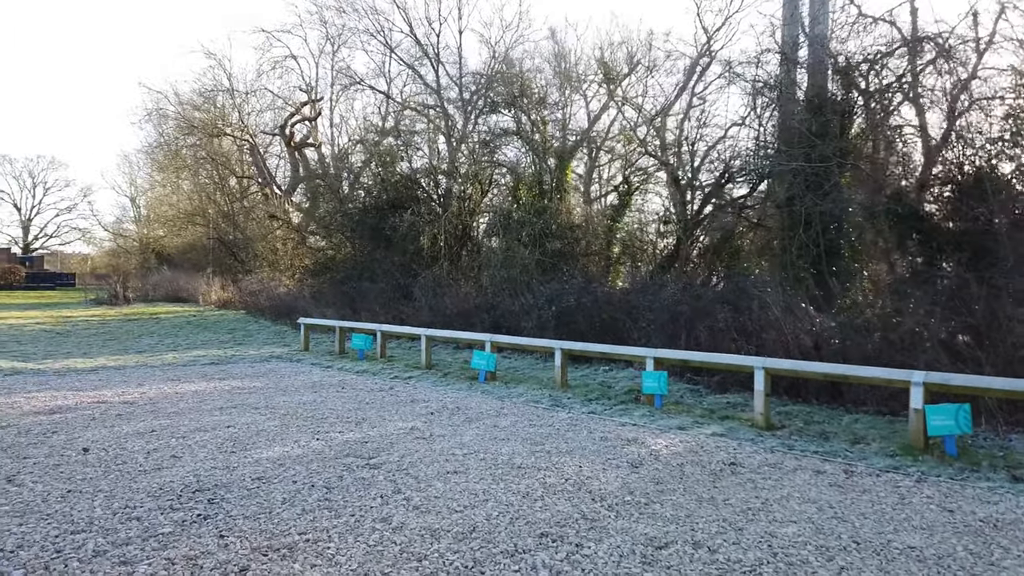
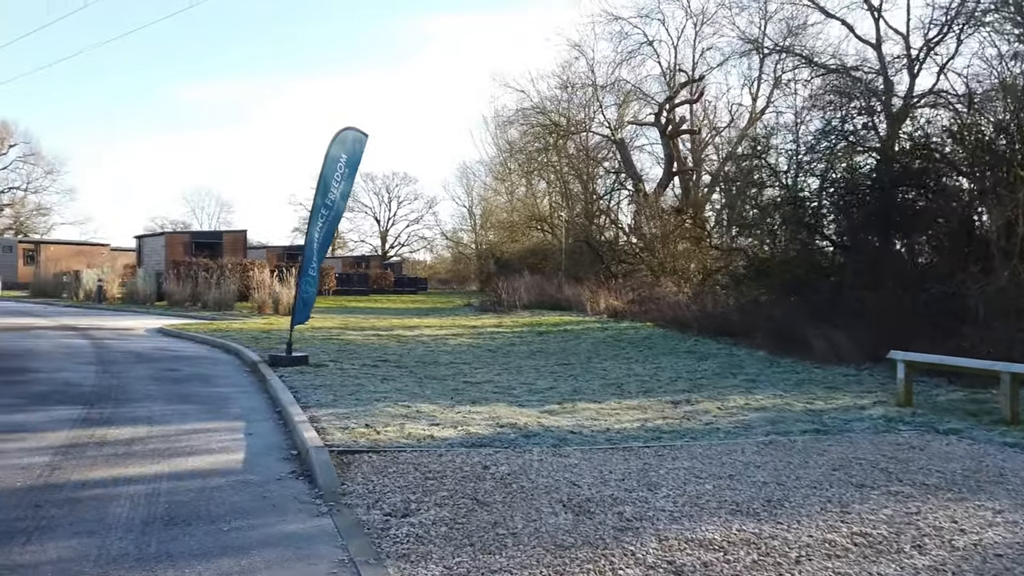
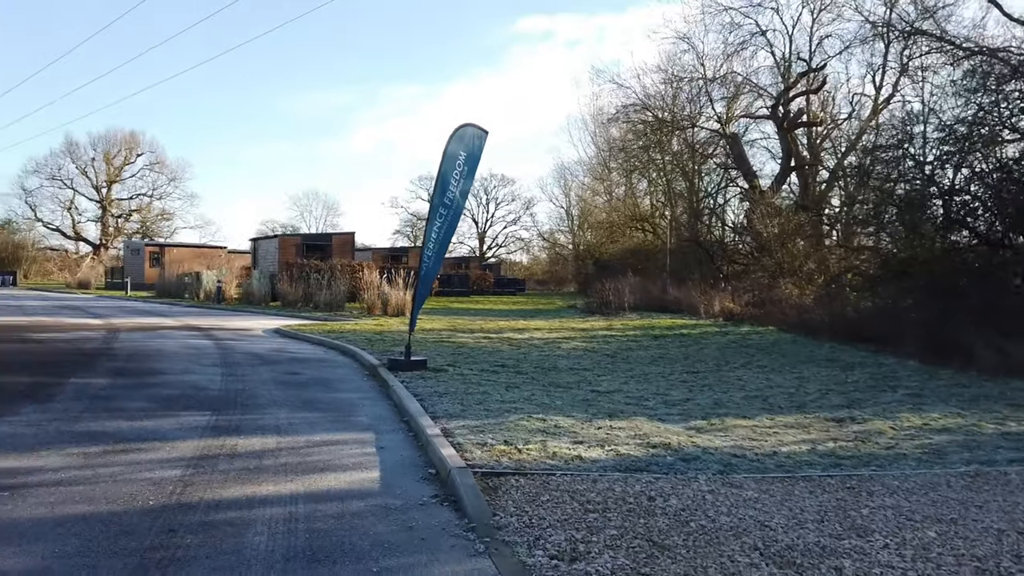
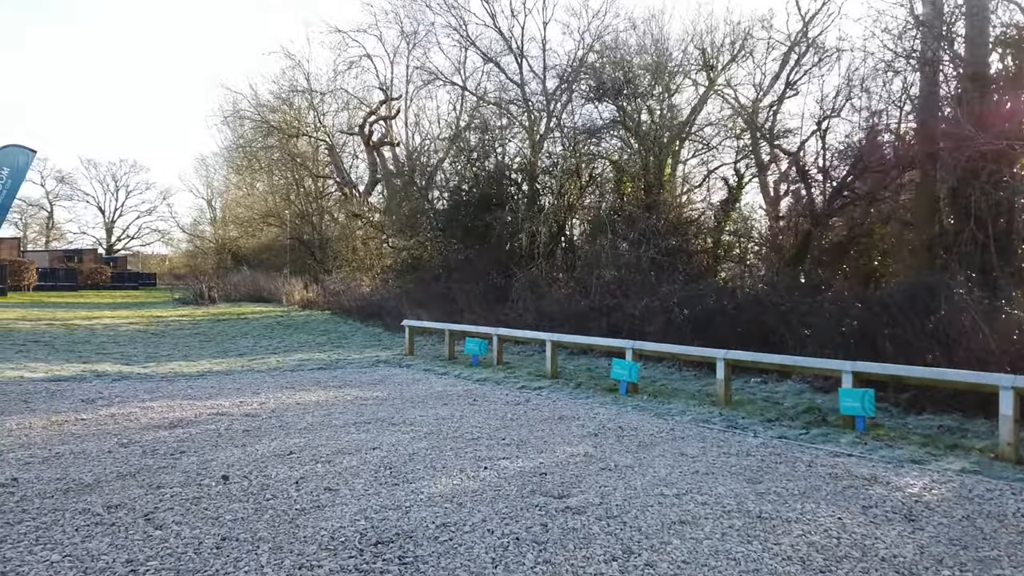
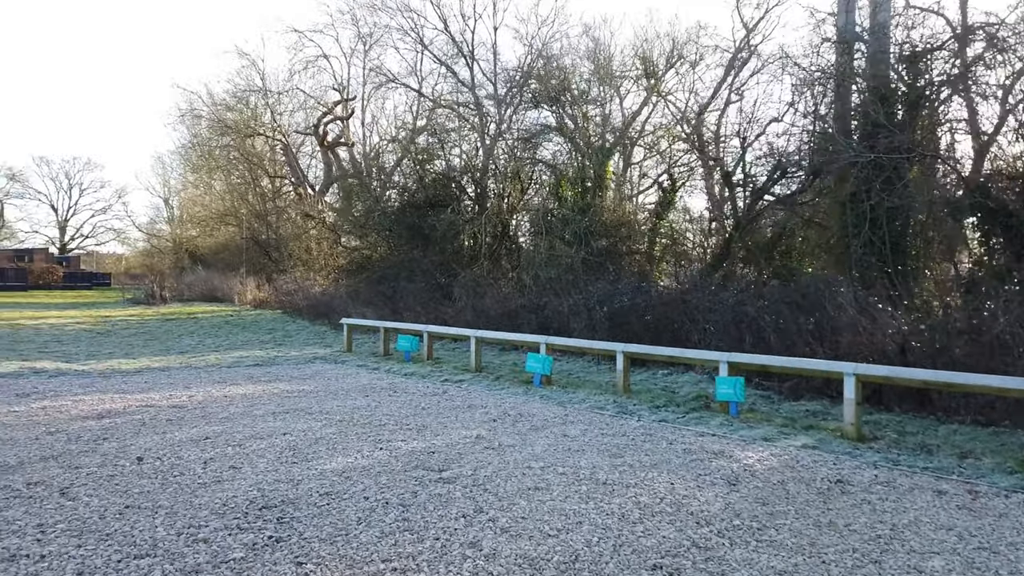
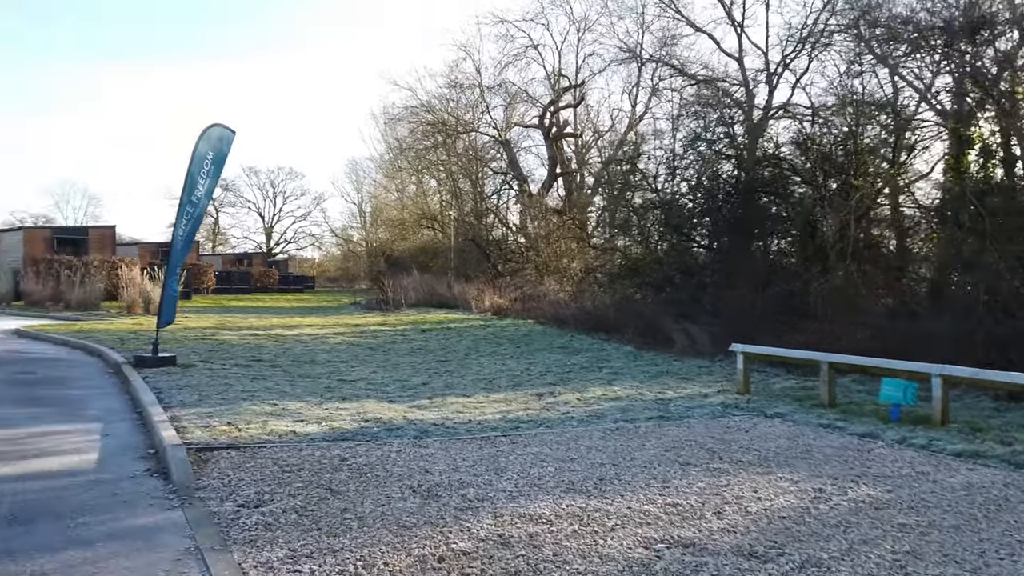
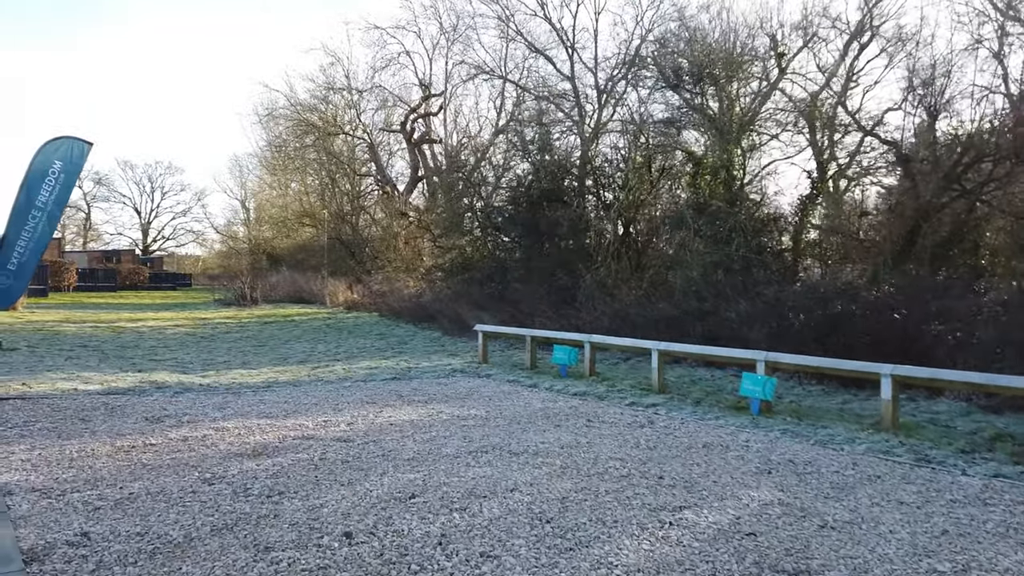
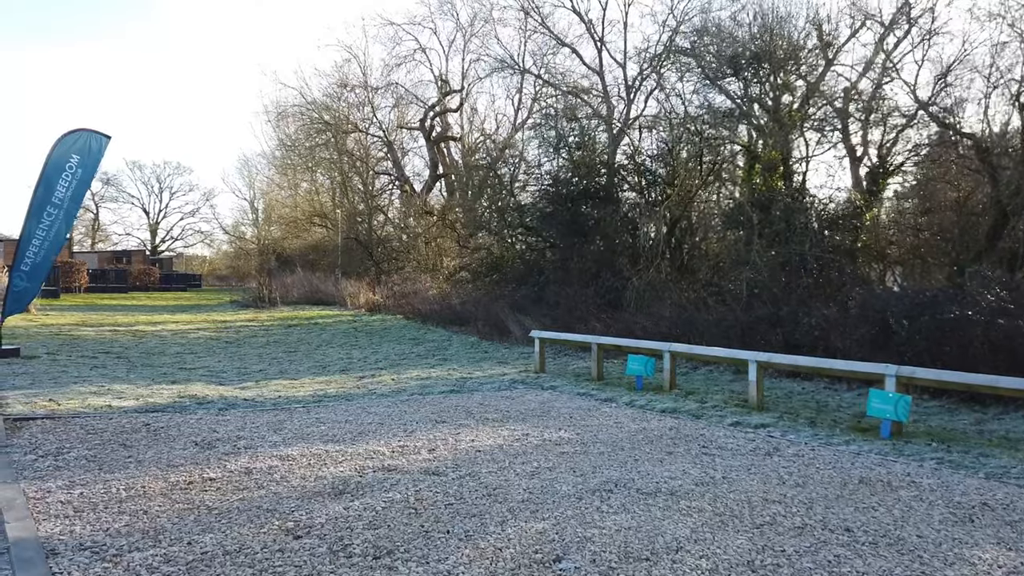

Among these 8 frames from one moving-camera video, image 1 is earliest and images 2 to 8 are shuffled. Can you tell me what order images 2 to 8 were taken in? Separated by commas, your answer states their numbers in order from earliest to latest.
5, 4, 7, 8, 6, 2, 3
